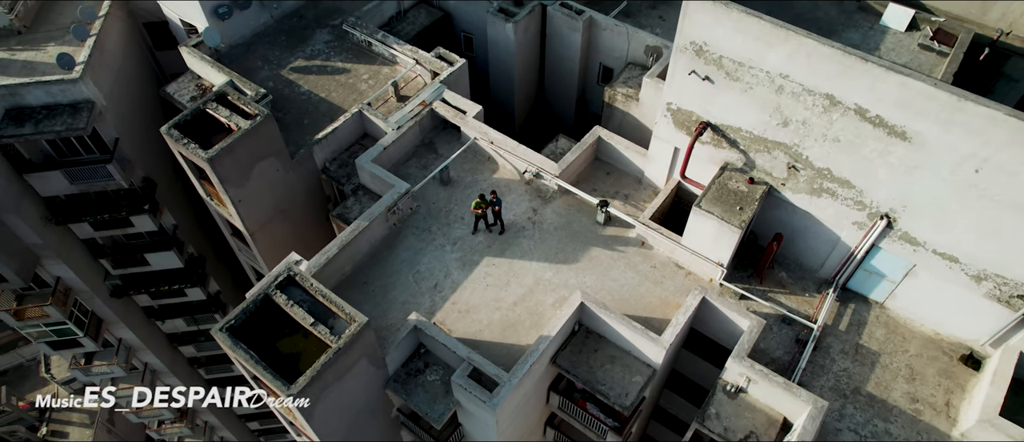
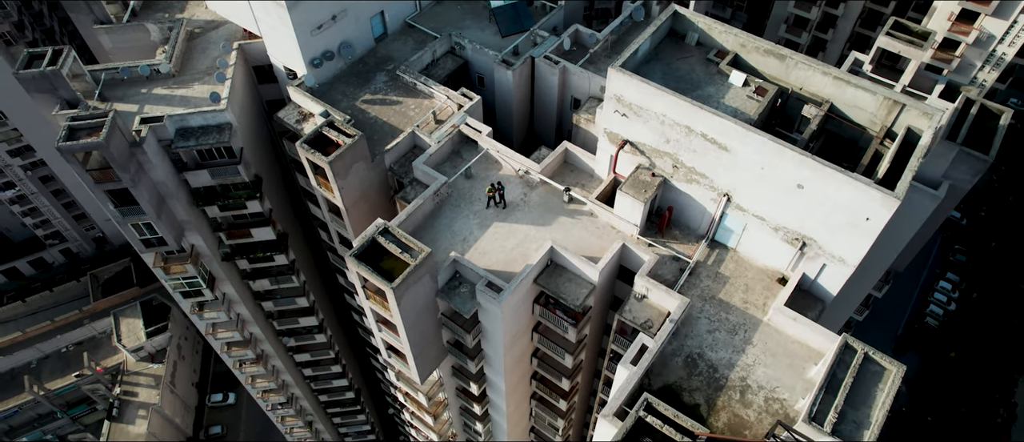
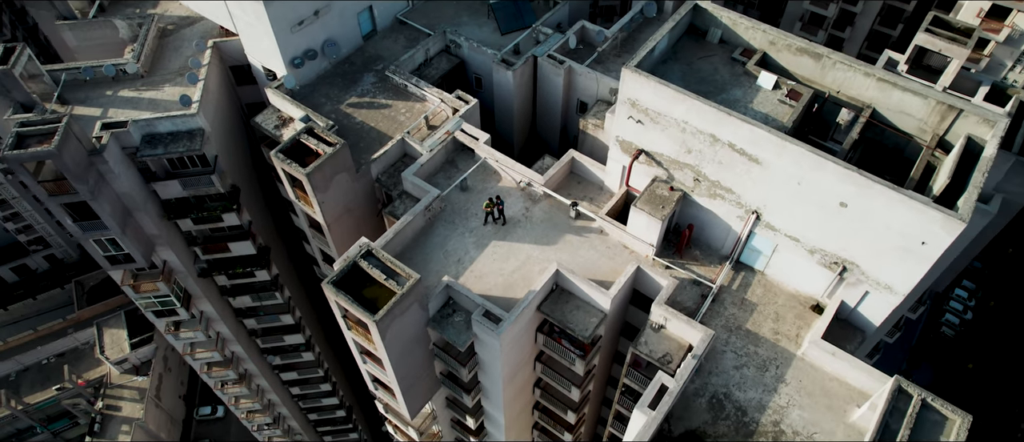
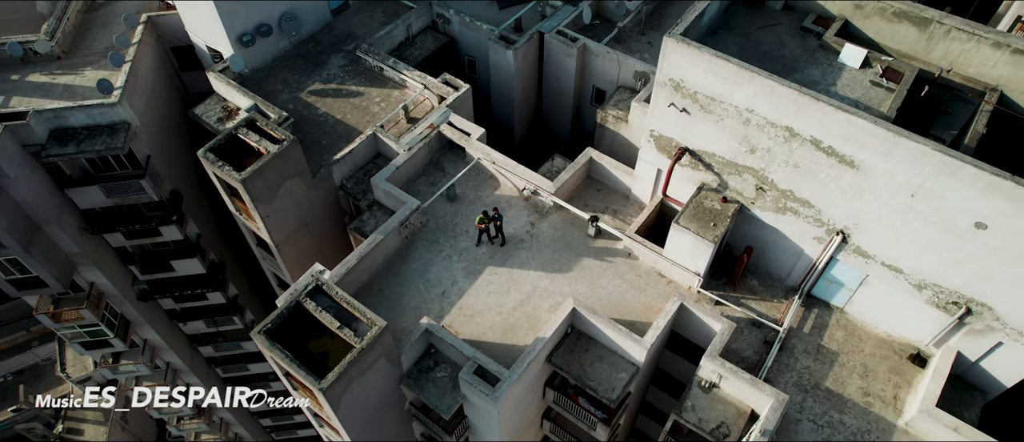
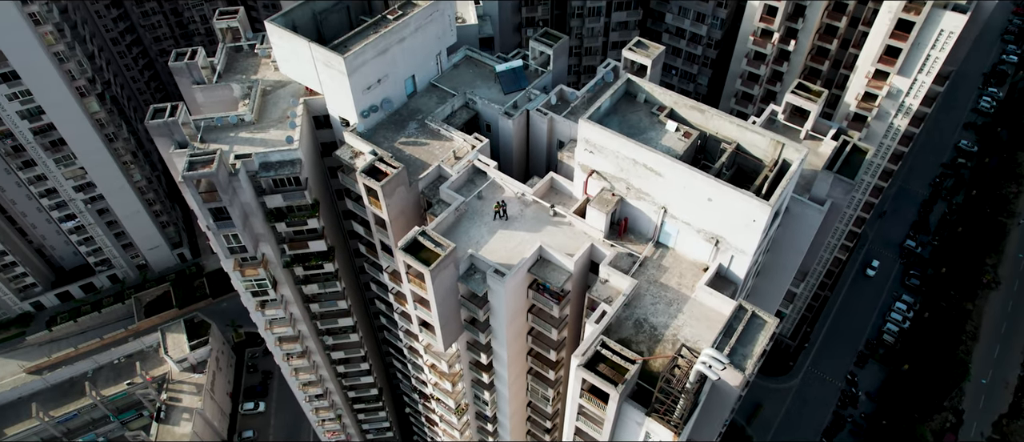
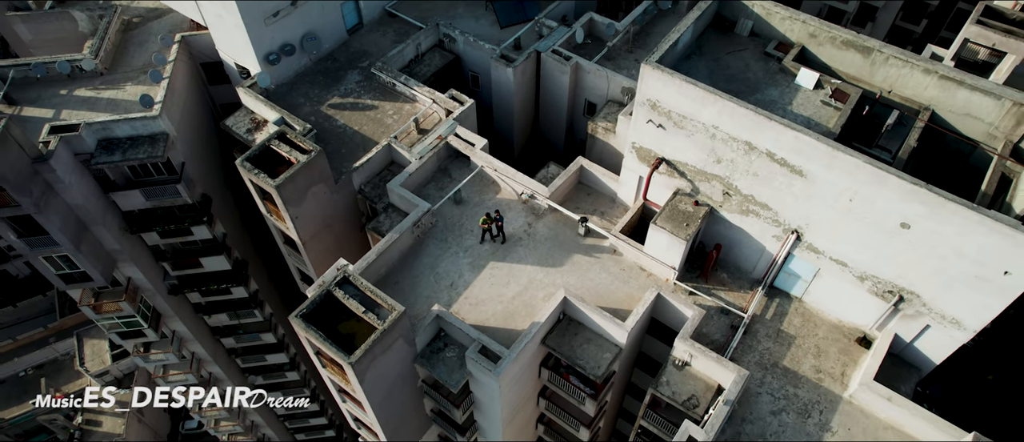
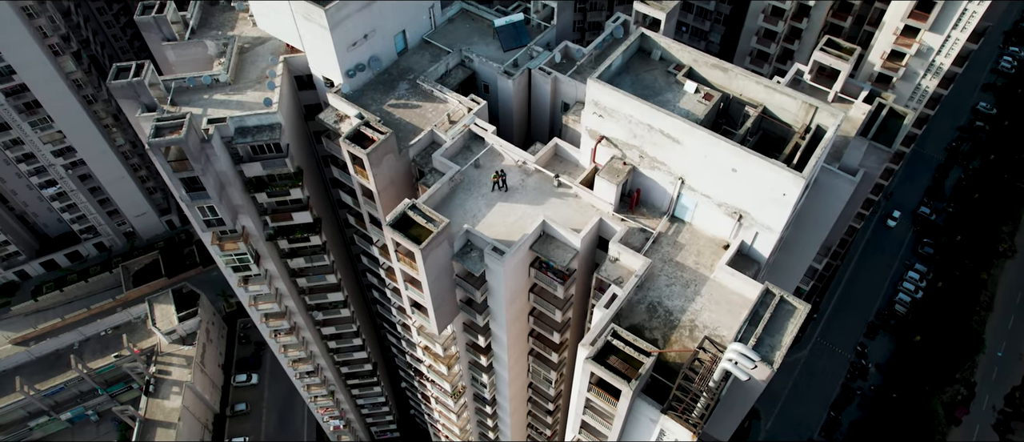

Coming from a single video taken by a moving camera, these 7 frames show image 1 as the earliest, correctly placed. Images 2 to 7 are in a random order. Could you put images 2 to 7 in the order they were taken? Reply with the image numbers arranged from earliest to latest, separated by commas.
4, 6, 3, 2, 7, 5
